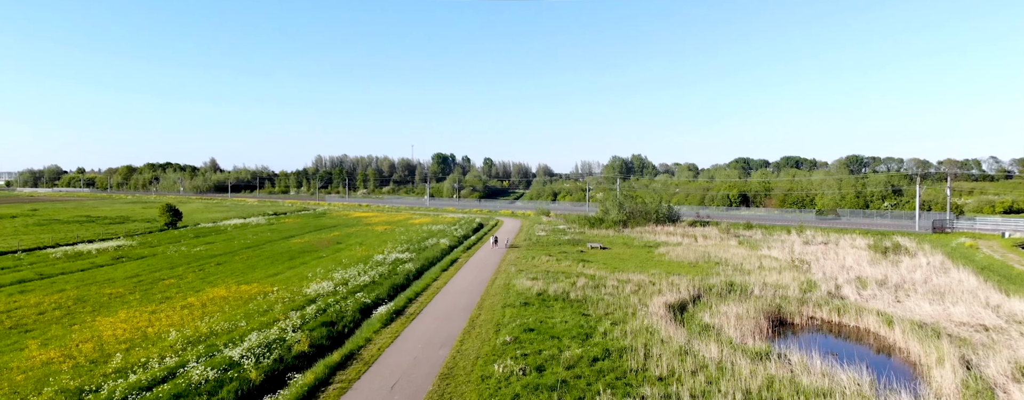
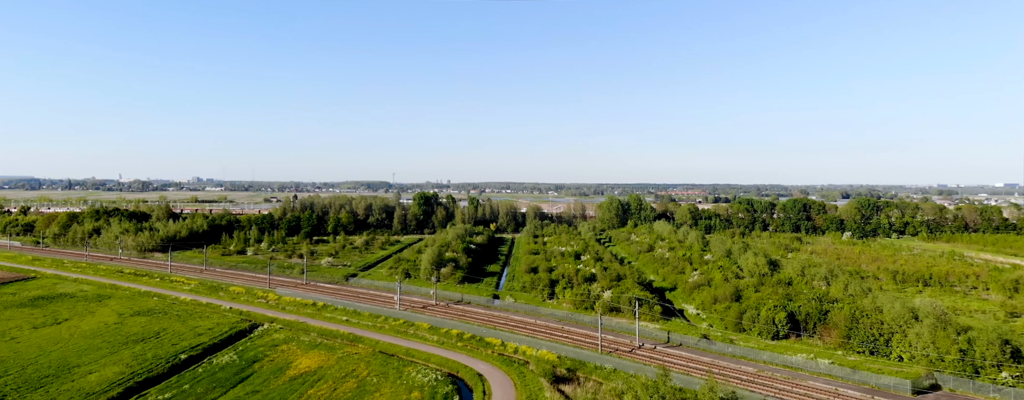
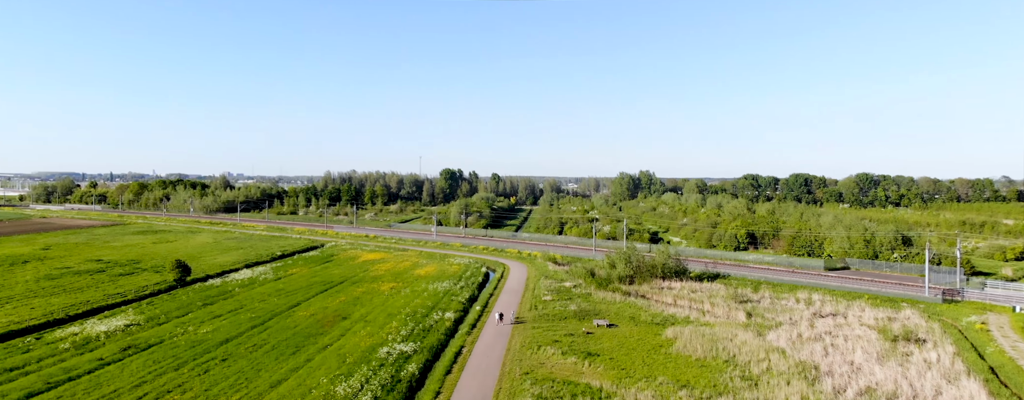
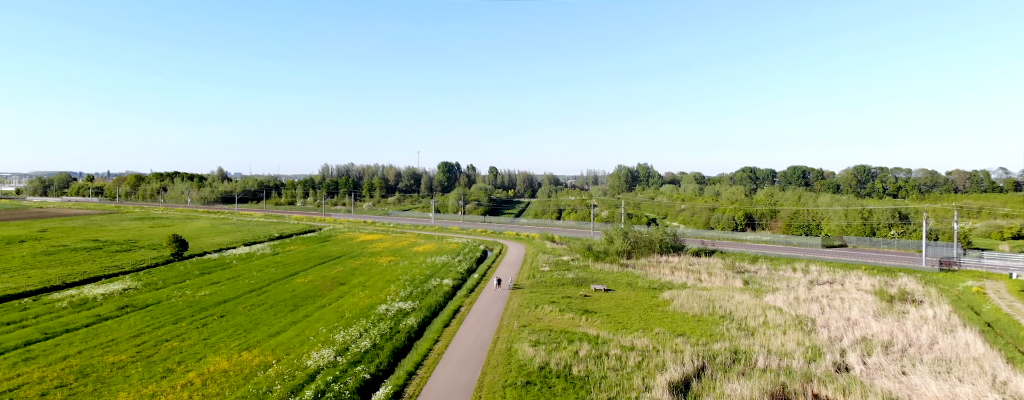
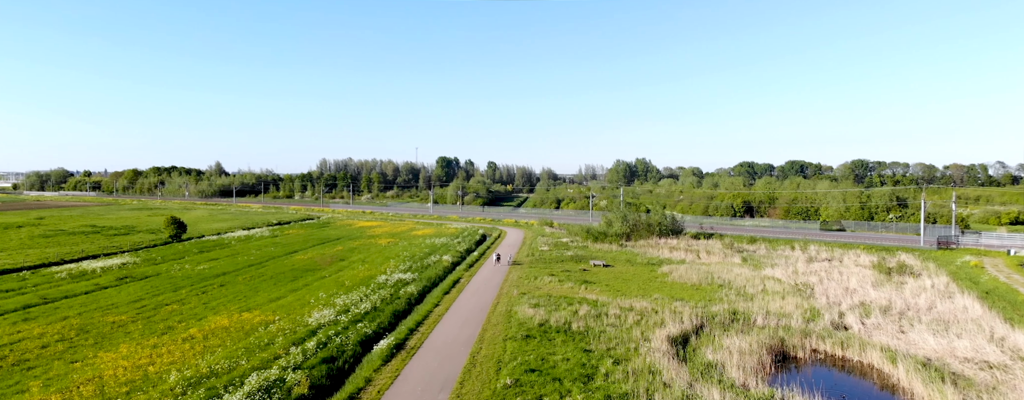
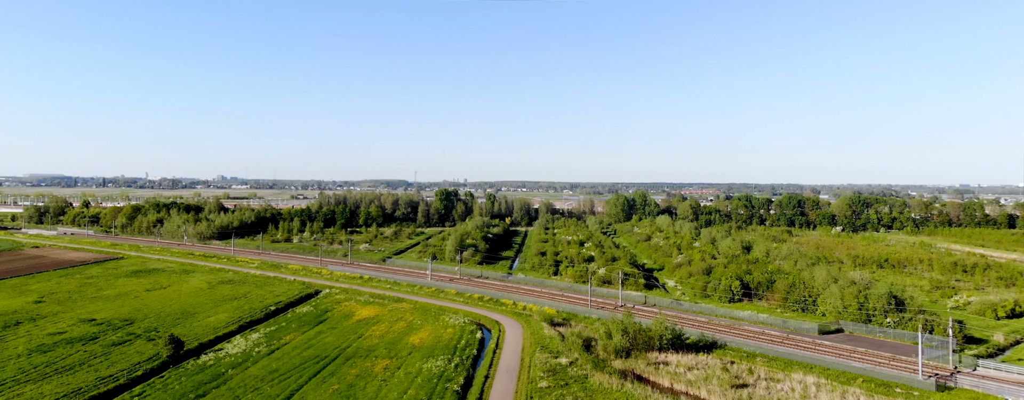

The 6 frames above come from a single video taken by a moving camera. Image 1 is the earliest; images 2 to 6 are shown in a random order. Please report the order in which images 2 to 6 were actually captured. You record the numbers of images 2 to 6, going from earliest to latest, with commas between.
5, 4, 3, 6, 2
